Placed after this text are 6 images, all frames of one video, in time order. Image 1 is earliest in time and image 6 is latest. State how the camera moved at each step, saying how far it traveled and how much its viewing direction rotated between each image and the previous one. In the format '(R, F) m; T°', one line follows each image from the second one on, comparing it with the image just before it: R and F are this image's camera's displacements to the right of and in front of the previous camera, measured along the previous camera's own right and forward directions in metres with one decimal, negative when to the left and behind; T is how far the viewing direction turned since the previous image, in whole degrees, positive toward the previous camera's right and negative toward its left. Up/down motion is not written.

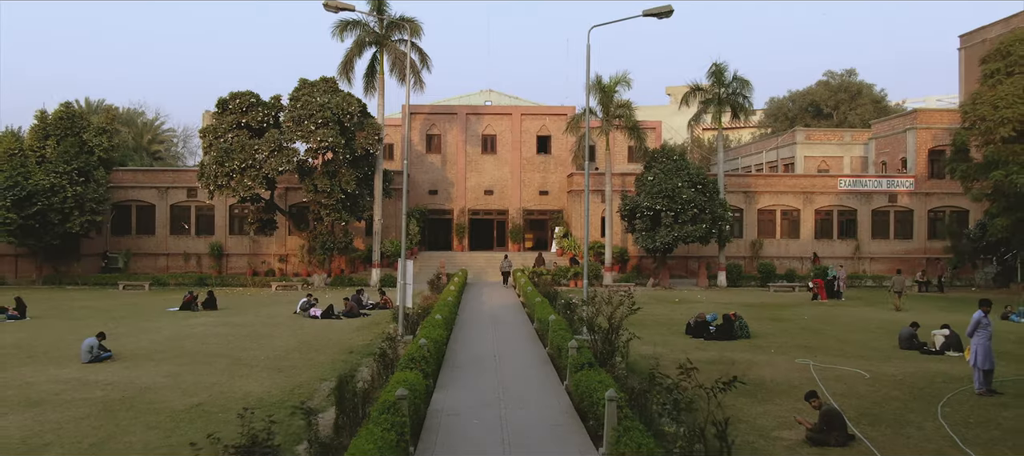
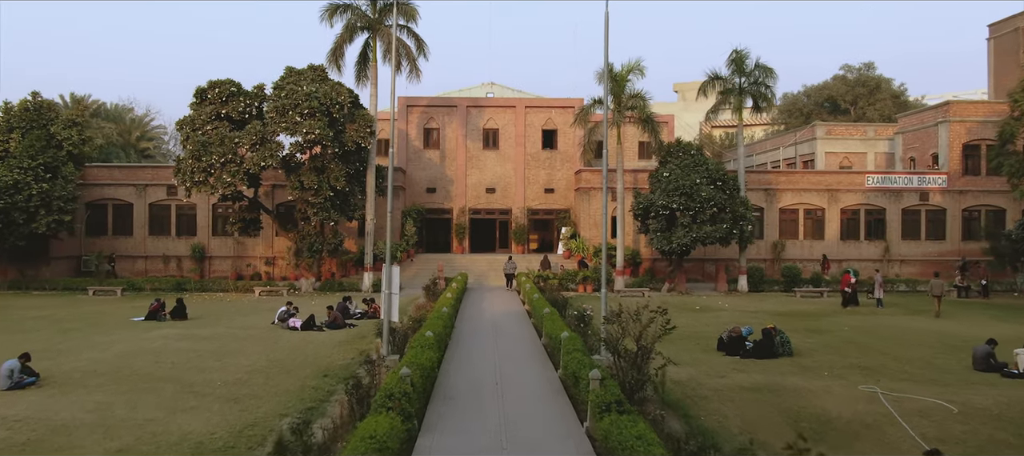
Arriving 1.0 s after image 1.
(0.0, +2.4) m; 0°
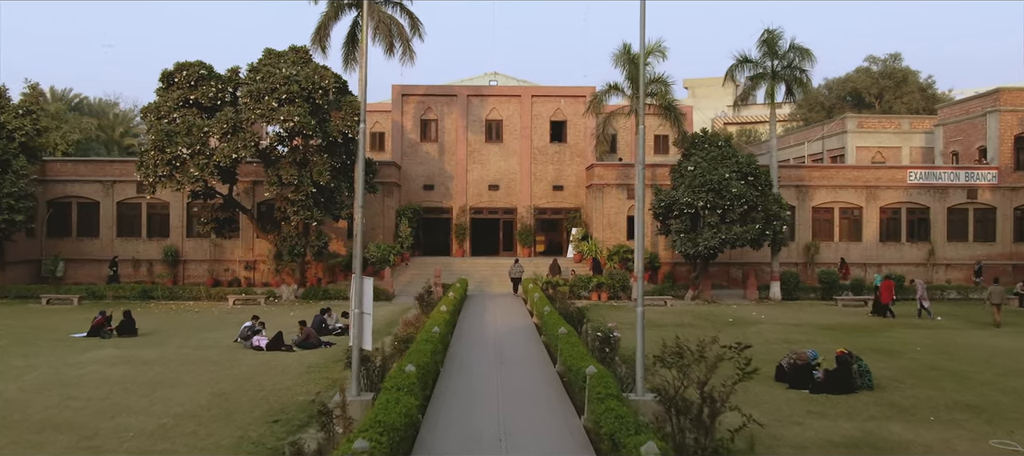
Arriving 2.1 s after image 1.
(-0.1, +3.0) m; 0°
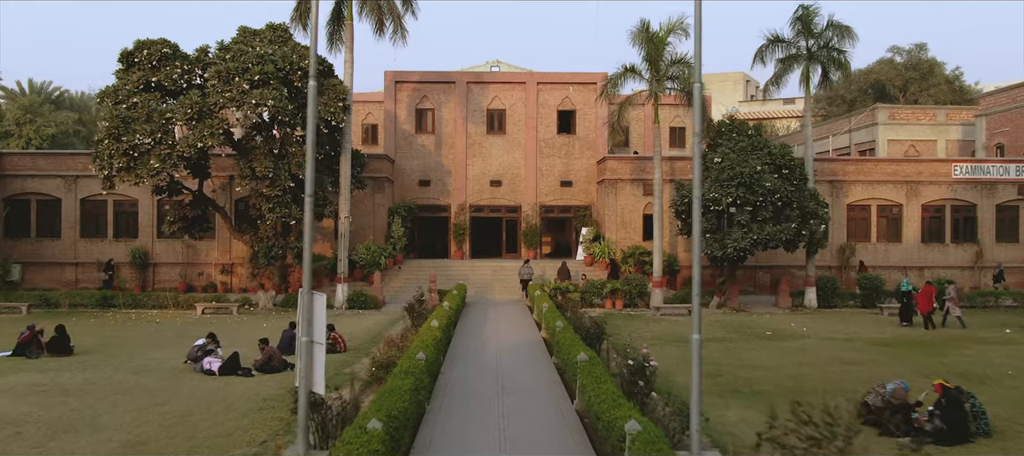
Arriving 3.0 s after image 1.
(0.0, +2.7) m; 0°
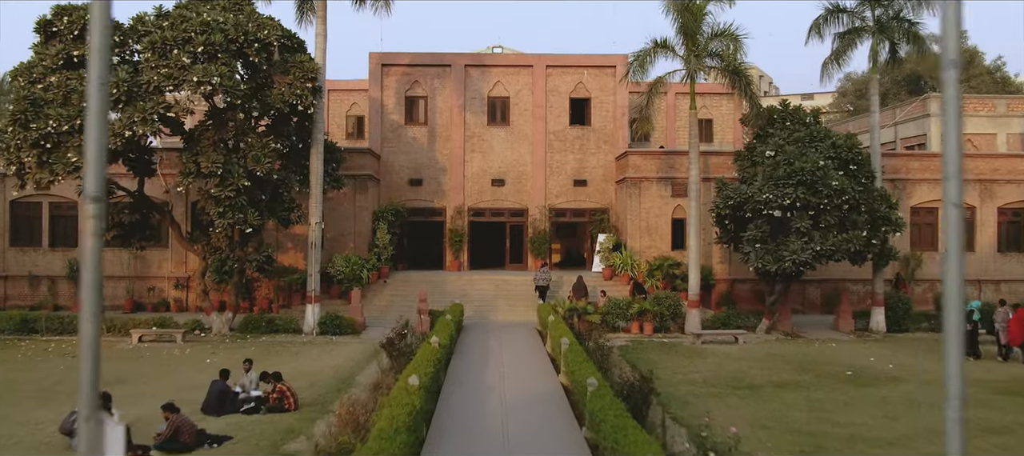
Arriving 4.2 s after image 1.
(-0.1, +3.9) m; 0°
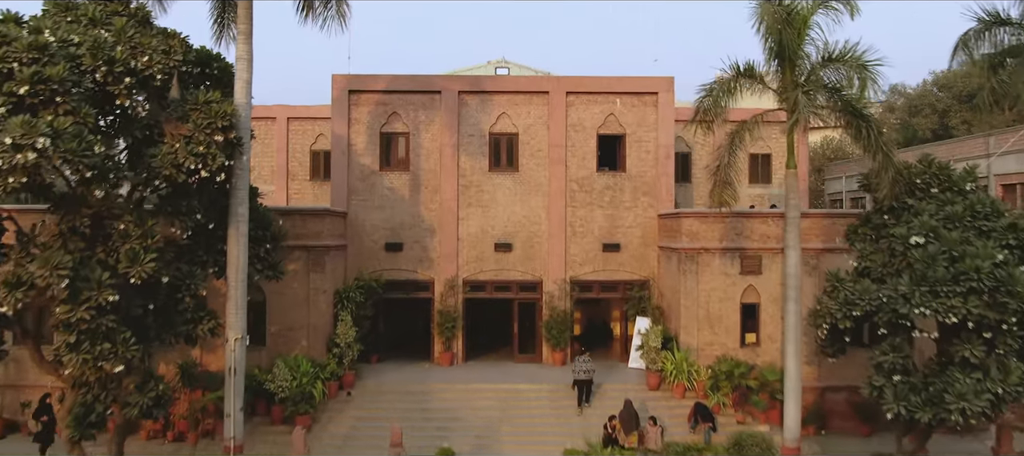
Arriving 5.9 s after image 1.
(-0.2, +6.0) m; 0°
